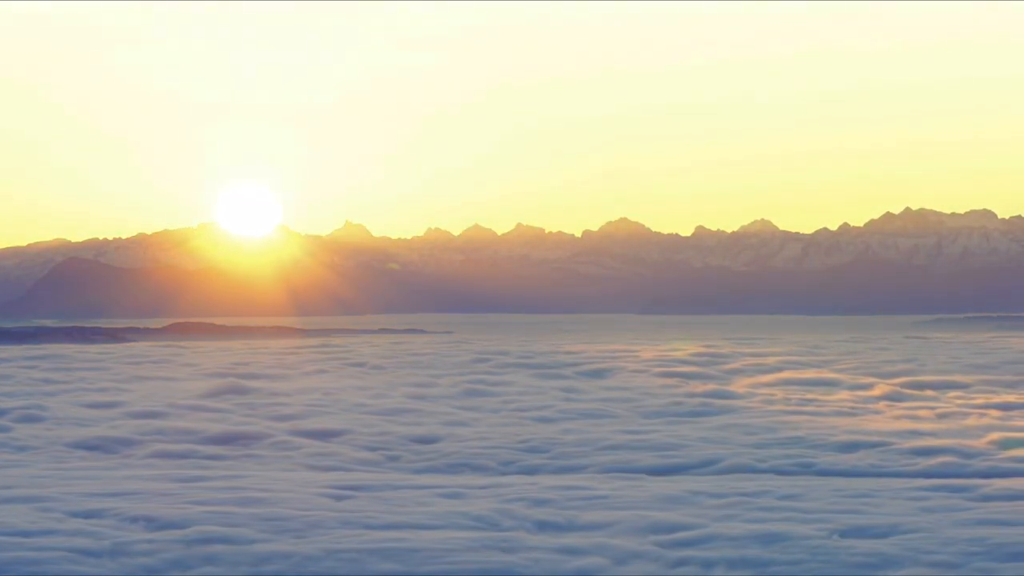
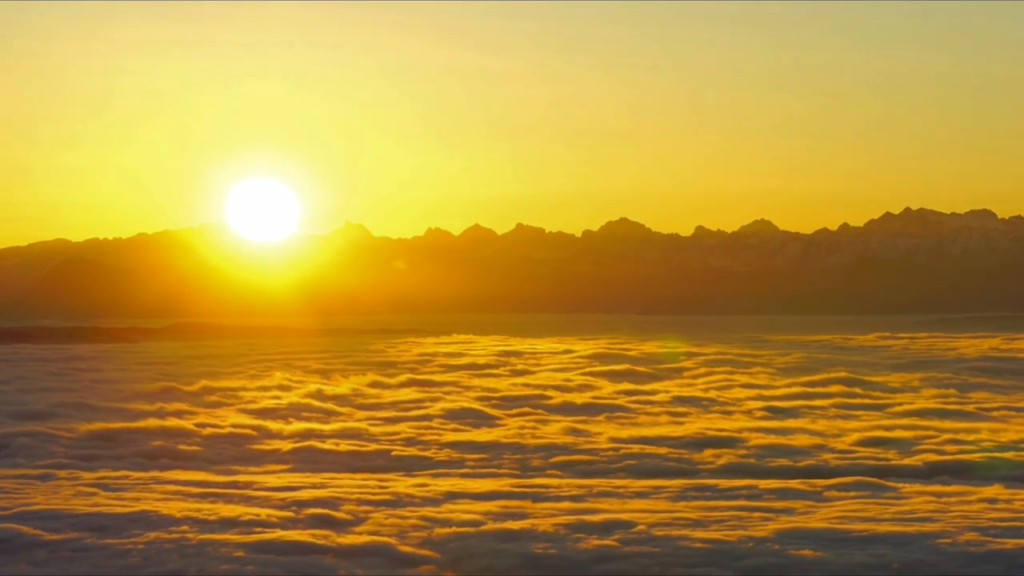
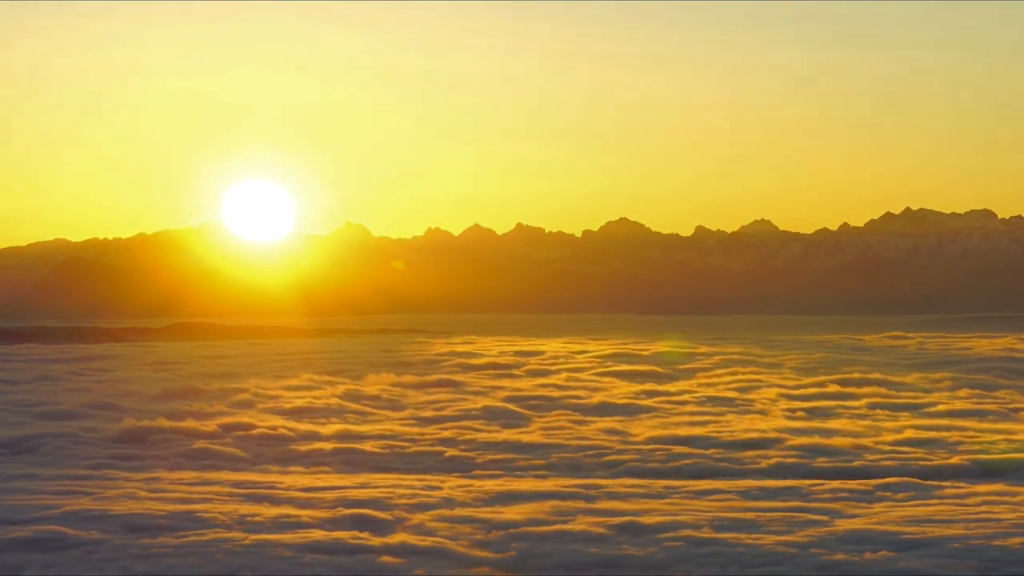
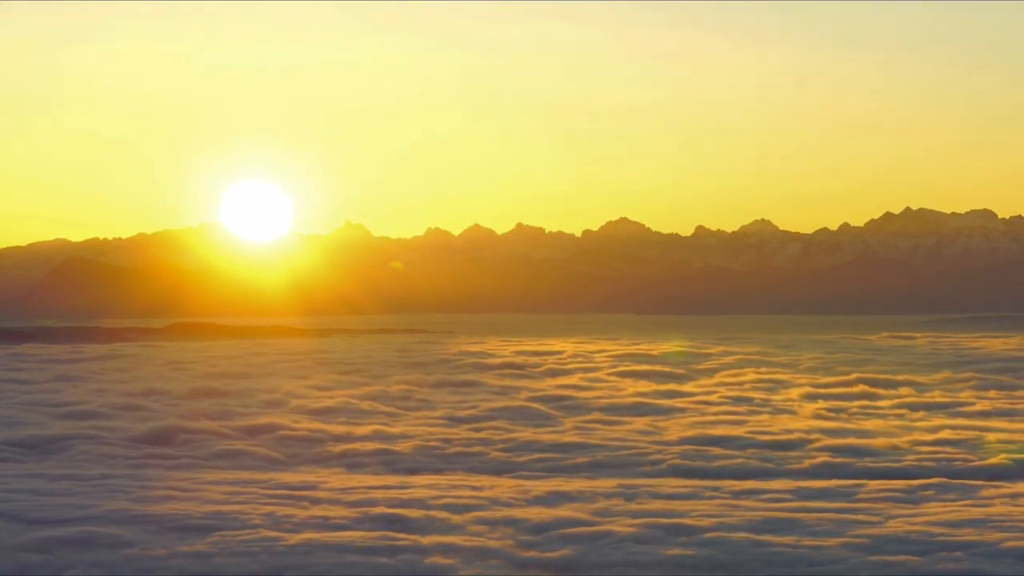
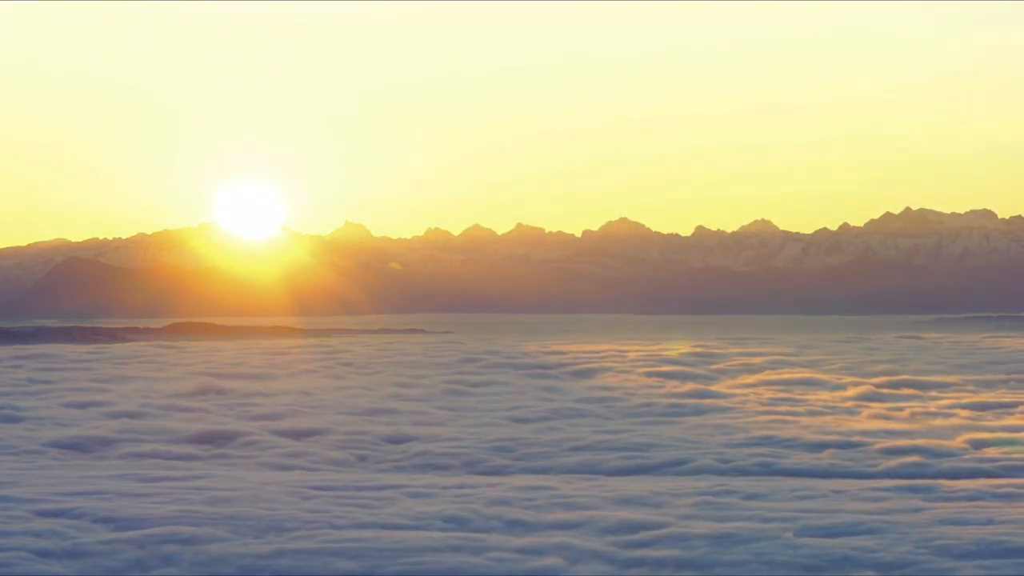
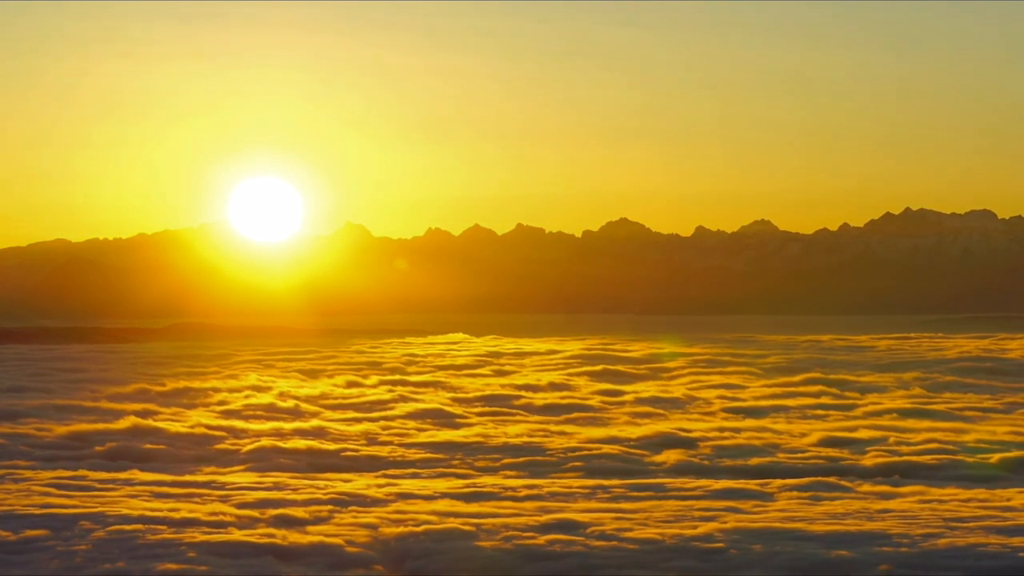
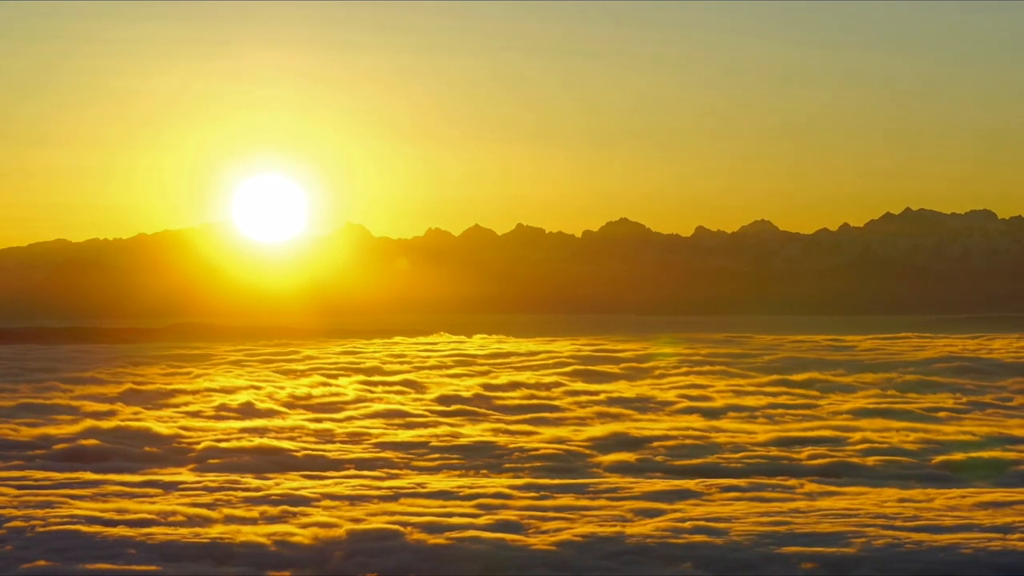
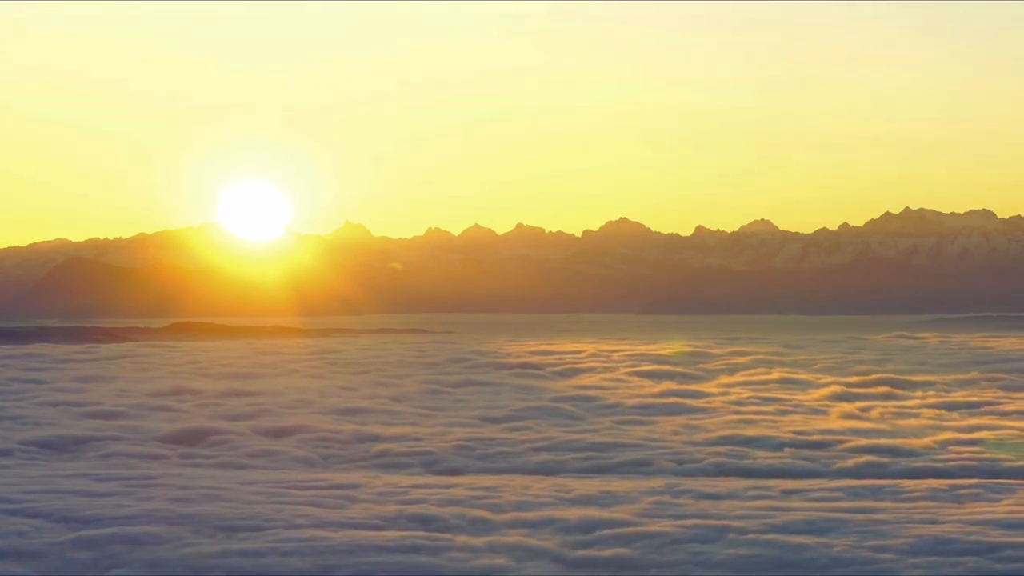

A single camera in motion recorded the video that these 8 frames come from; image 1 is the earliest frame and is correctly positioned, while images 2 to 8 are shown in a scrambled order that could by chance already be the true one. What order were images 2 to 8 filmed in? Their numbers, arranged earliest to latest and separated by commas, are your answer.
5, 8, 4, 3, 2, 6, 7
